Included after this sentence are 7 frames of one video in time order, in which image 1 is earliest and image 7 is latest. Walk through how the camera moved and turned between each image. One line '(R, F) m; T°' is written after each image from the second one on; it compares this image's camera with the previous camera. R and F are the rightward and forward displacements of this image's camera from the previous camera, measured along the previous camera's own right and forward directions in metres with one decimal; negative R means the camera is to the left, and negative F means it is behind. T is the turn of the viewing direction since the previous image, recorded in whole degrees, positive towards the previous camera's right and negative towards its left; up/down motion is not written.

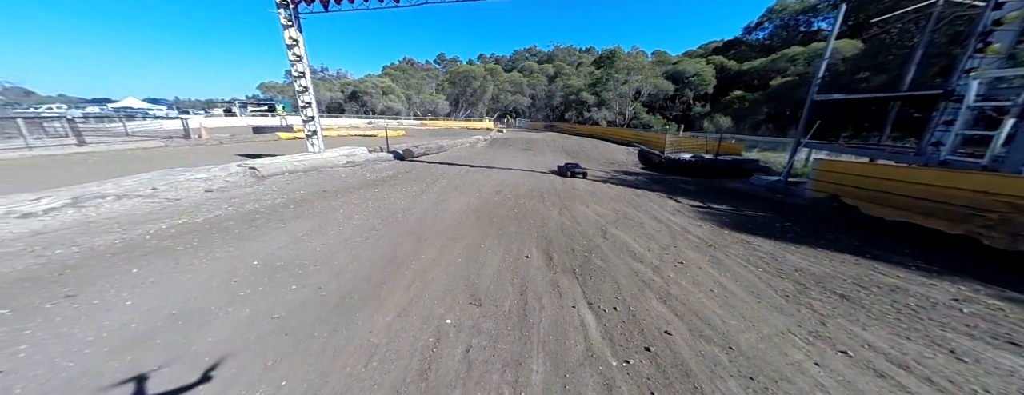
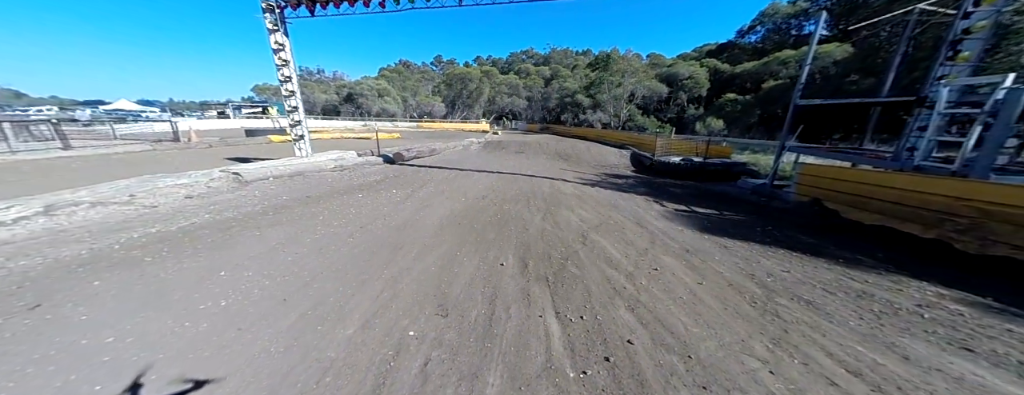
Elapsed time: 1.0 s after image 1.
(+0.3, 0.0) m; +1°
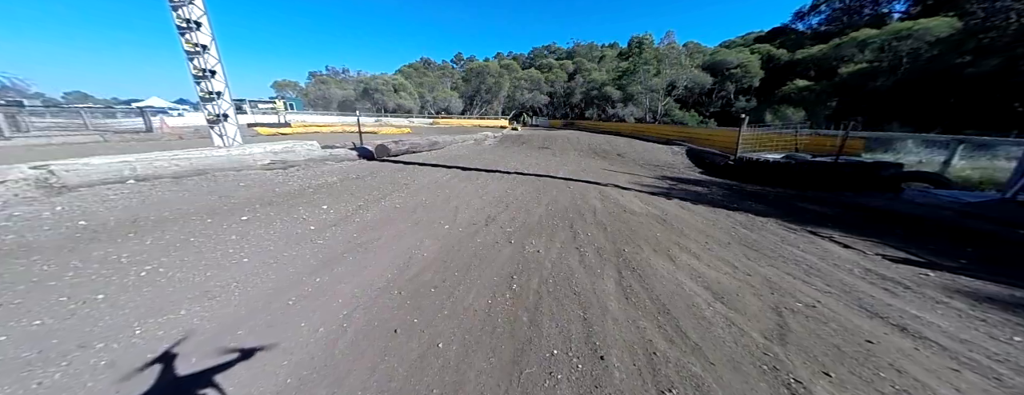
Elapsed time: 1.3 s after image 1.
(-0.2, +3.4) m; -4°
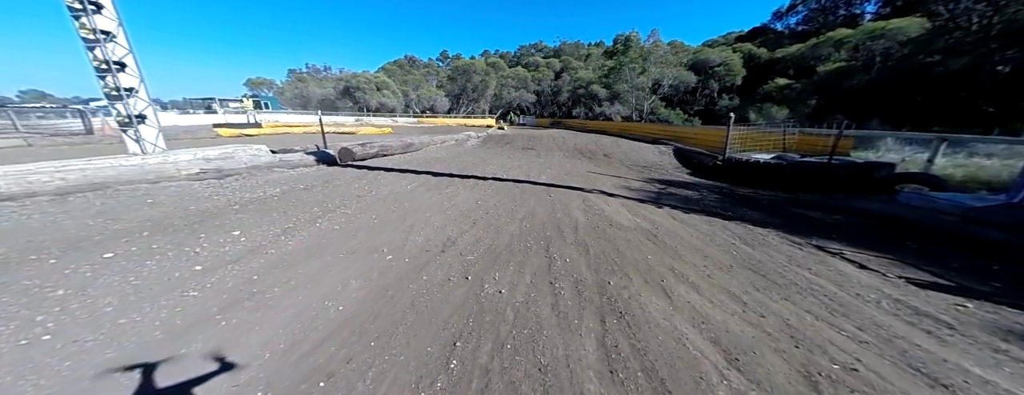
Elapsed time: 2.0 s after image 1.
(+0.3, +0.7) m; +2°
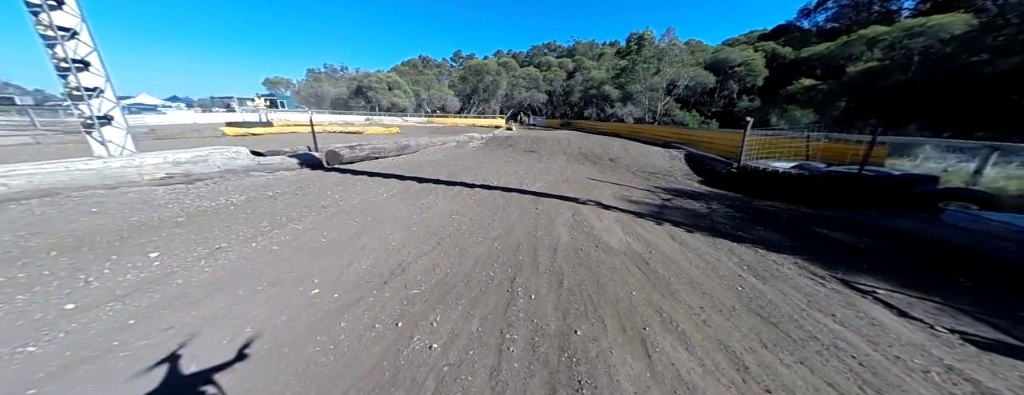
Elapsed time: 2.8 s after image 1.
(+0.5, +0.5) m; -2°
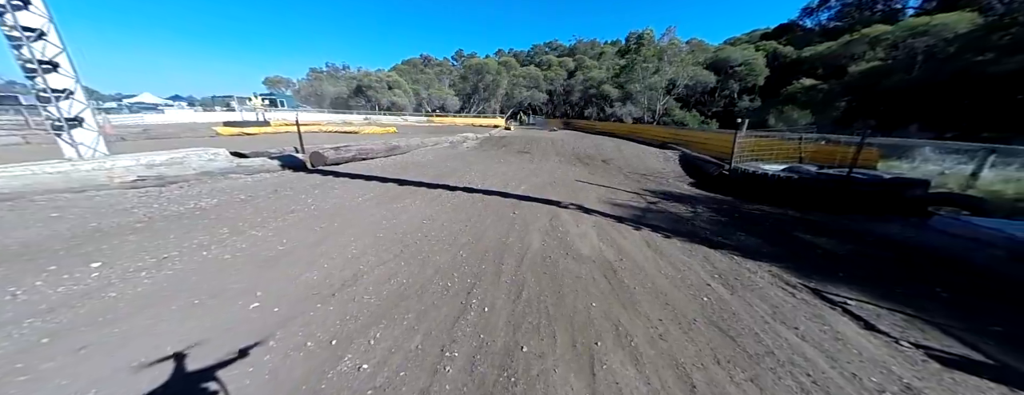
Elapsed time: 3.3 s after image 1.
(+0.5, +0.1) m; 0°
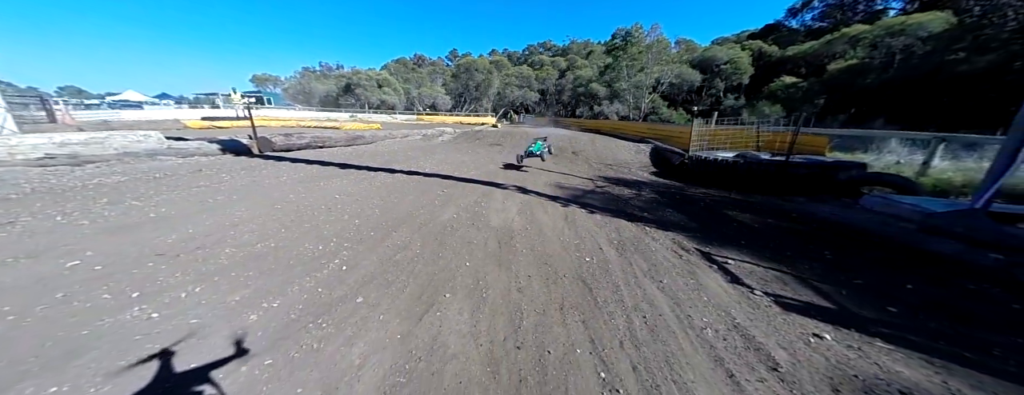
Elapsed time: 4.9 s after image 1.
(+1.3, 0.0) m; +1°
